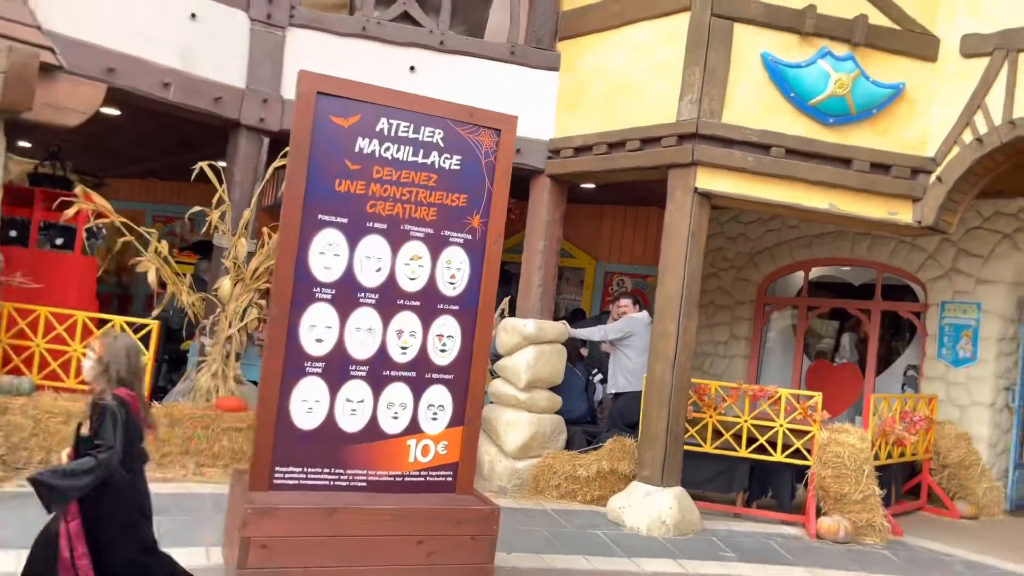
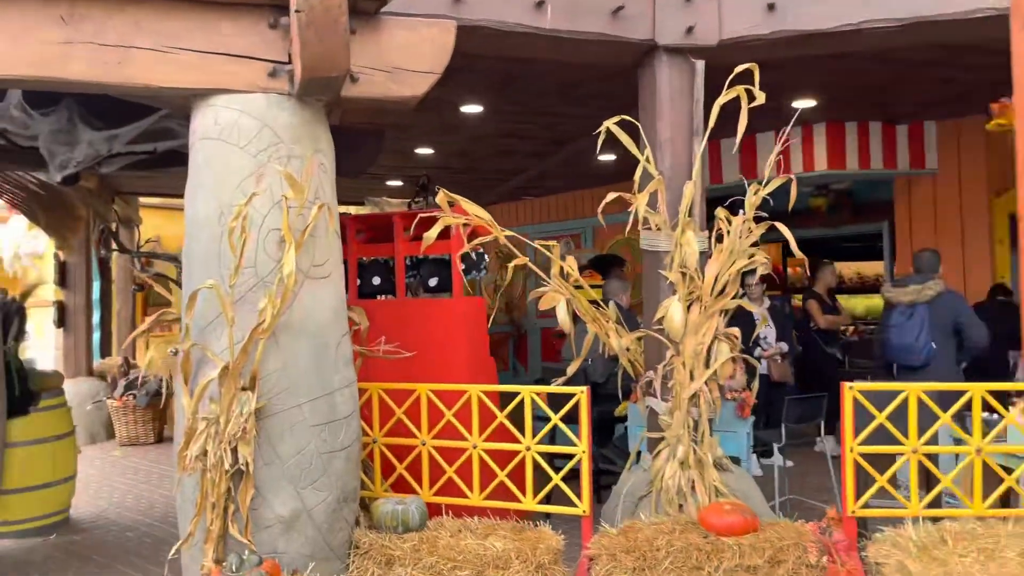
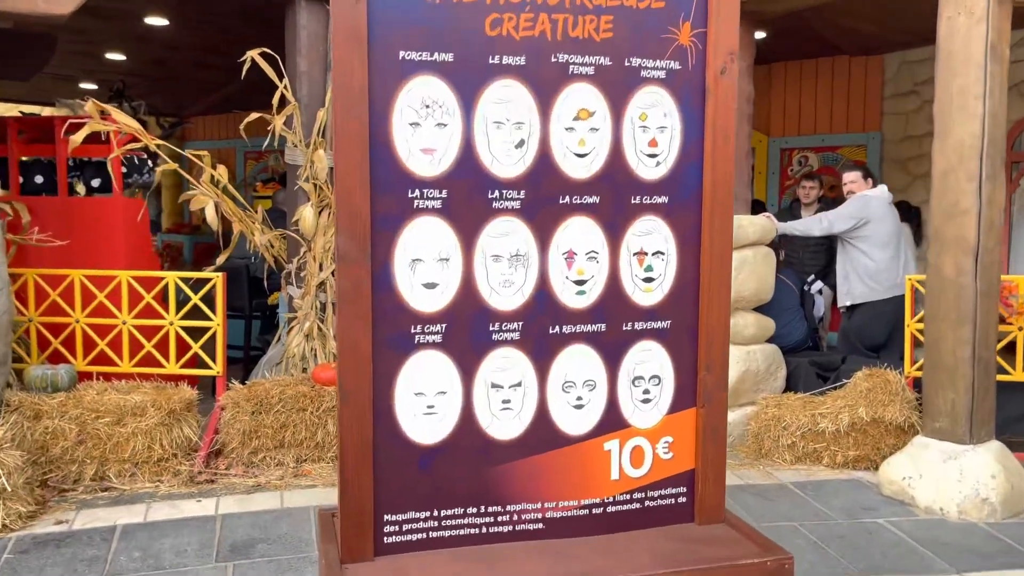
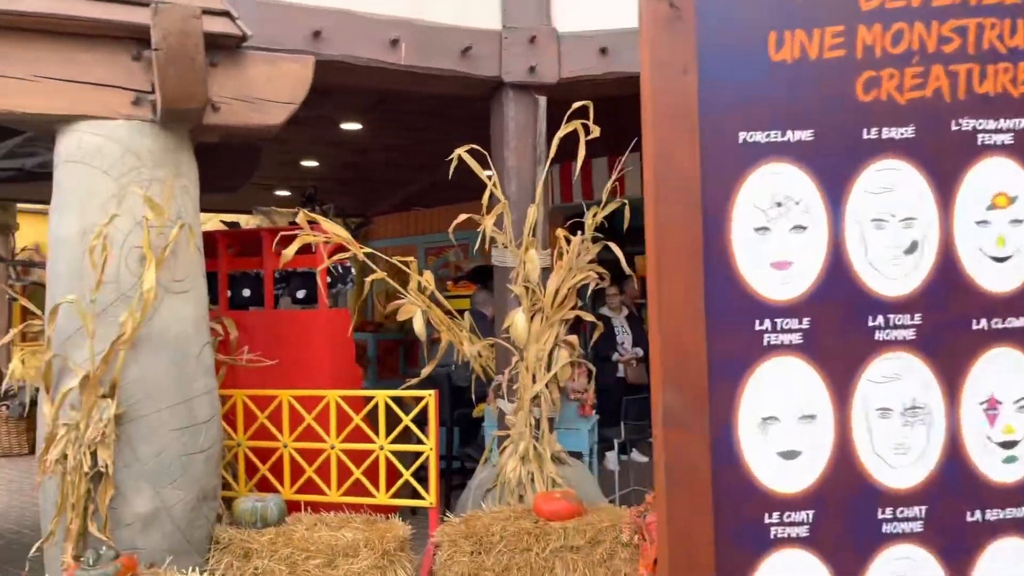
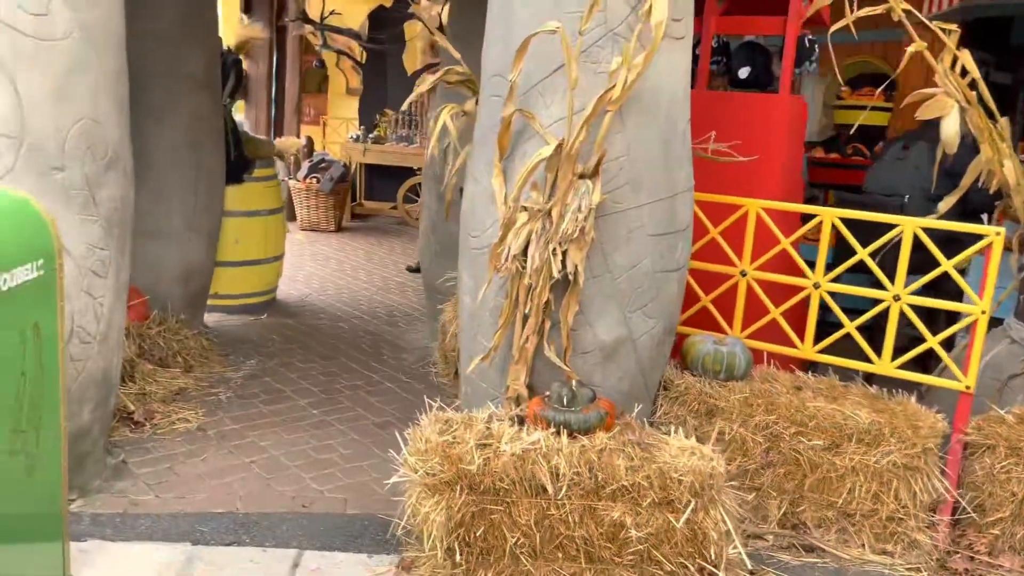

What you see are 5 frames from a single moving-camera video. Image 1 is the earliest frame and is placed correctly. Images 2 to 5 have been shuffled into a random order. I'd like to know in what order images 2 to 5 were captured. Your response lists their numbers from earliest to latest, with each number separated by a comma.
3, 4, 2, 5
